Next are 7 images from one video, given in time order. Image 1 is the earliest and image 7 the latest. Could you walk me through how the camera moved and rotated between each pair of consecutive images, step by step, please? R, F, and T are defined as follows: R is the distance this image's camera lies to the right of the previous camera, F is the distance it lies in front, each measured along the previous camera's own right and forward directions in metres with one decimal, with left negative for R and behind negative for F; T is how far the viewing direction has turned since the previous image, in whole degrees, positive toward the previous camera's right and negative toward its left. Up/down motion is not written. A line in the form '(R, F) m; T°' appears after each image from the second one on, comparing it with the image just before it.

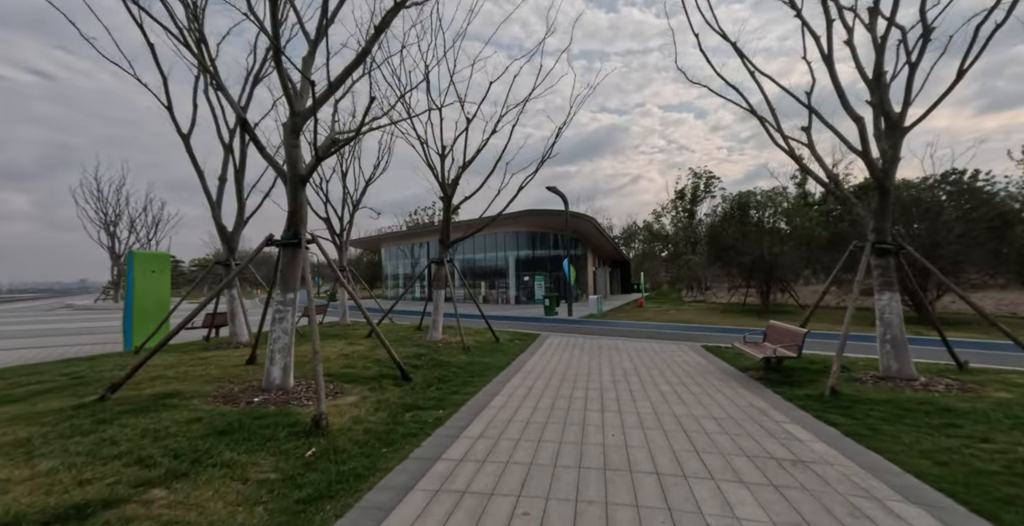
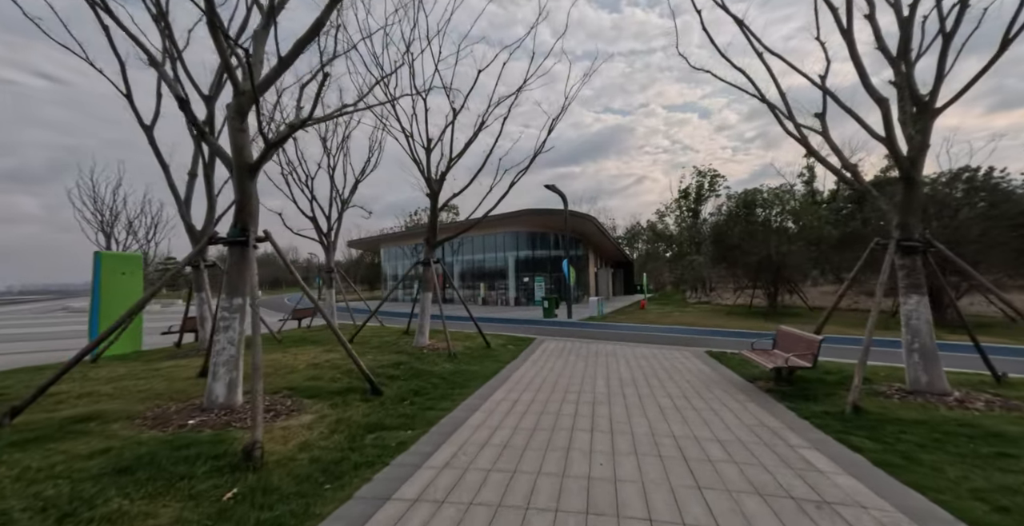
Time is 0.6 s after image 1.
(+0.3, +0.7) m; -1°
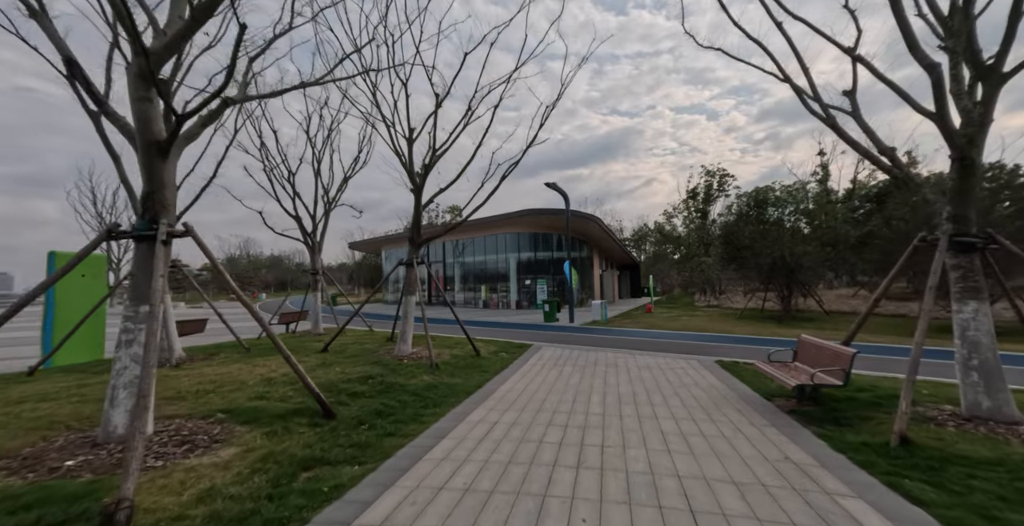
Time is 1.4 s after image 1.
(+0.4, +0.9) m; -1°
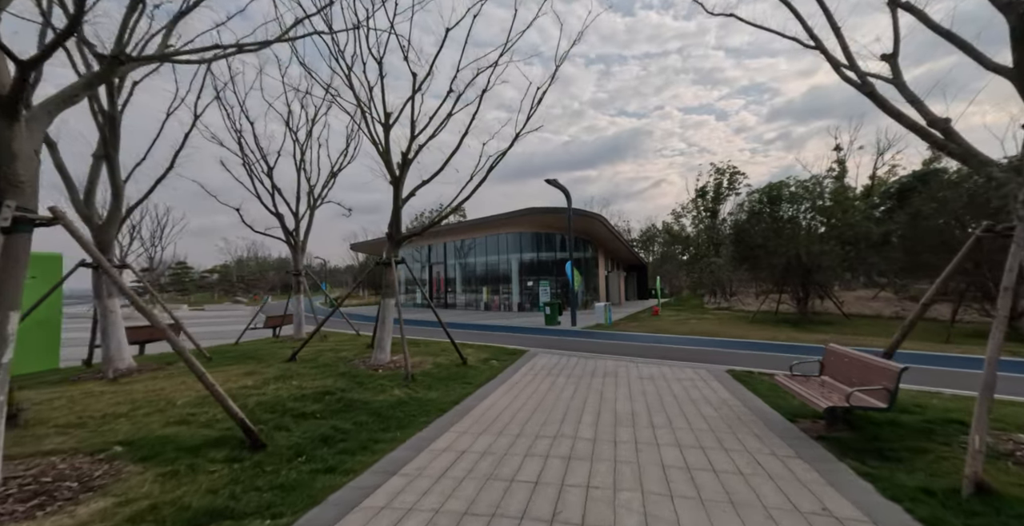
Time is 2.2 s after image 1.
(+0.5, +0.9) m; -1°
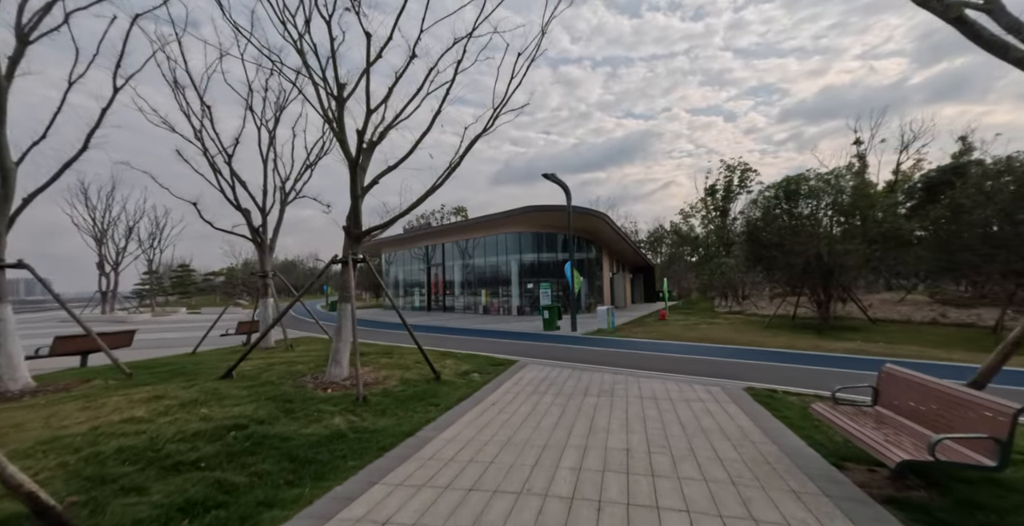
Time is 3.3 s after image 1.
(+0.6, +1.3) m; -1°
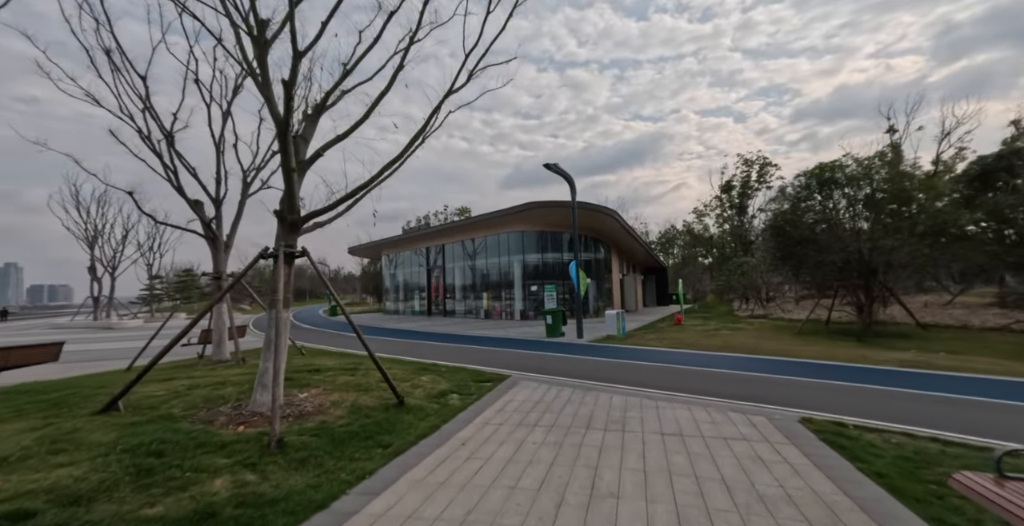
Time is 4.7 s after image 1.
(+0.5, +1.8) m; -1°
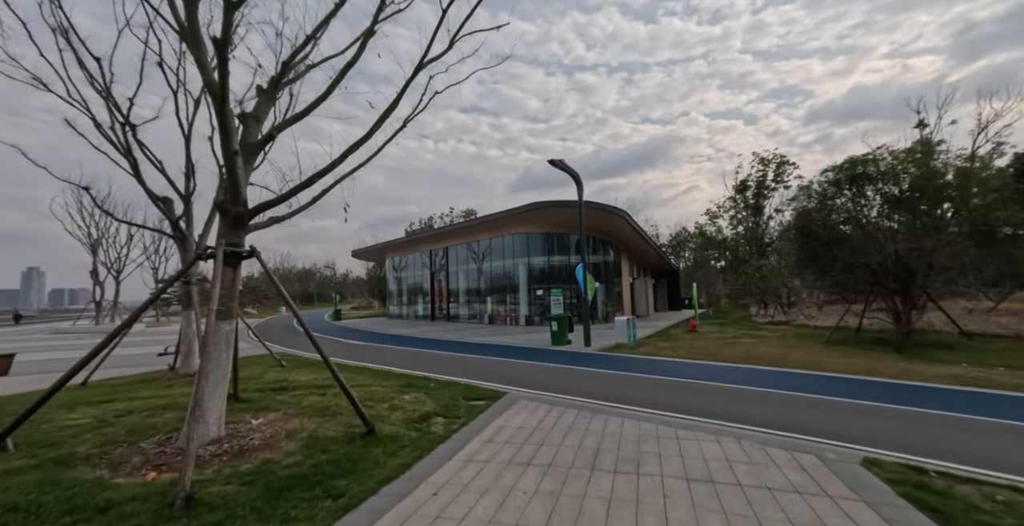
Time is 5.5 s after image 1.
(+0.3, +1.1) m; -1°
